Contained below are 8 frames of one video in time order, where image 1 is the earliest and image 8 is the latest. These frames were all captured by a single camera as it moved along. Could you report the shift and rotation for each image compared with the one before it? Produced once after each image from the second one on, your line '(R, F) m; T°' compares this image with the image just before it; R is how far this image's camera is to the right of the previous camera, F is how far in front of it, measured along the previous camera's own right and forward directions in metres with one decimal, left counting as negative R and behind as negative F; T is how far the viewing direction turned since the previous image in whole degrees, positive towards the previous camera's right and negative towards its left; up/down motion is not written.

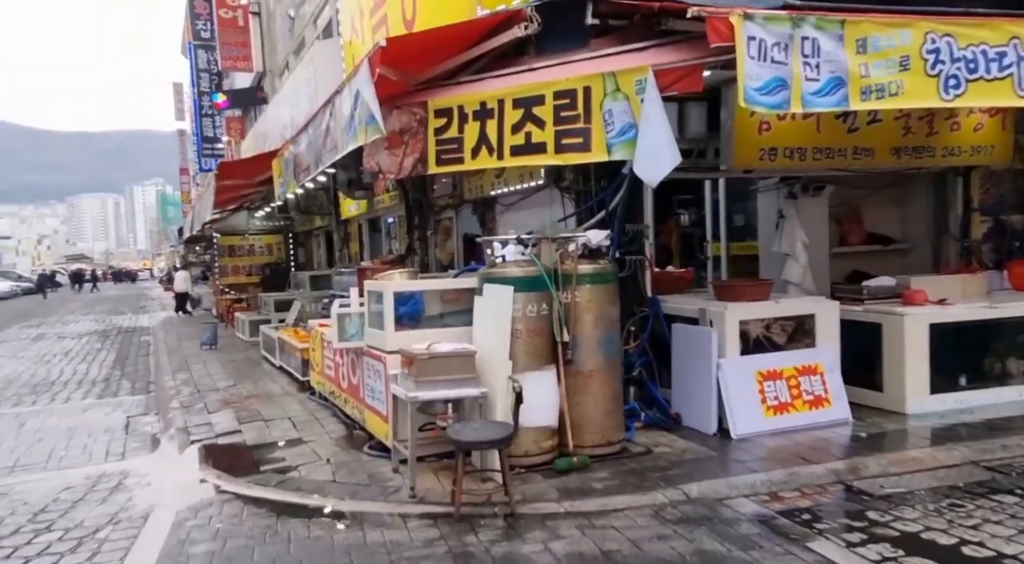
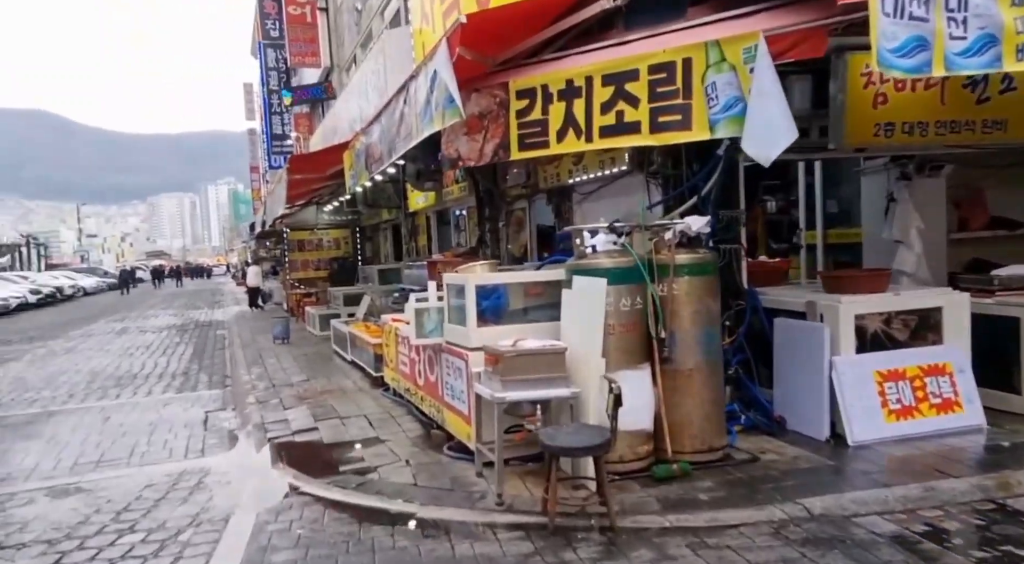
(-0.2, +0.4) m; -5°
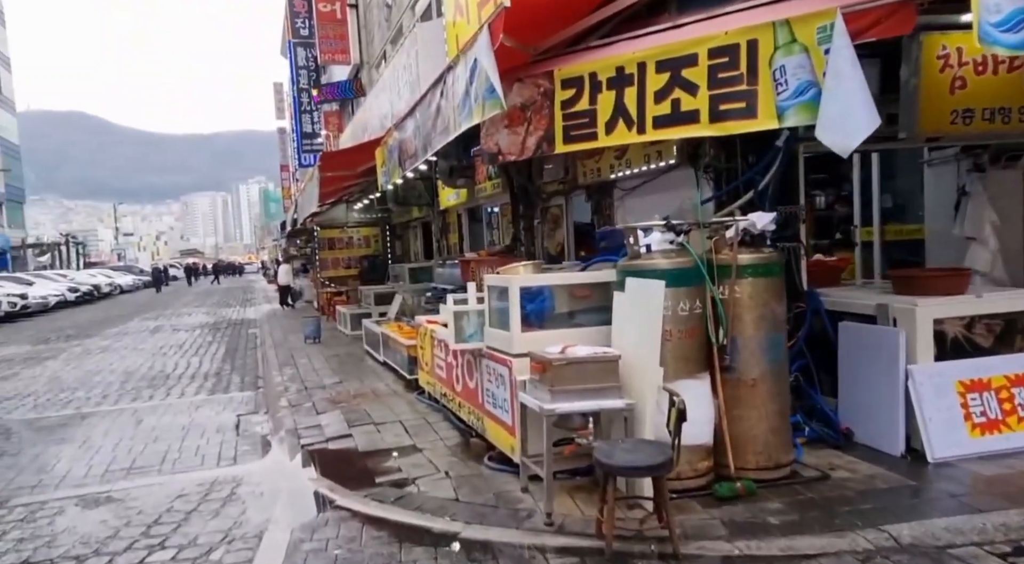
(-0.1, +0.3) m; -2°
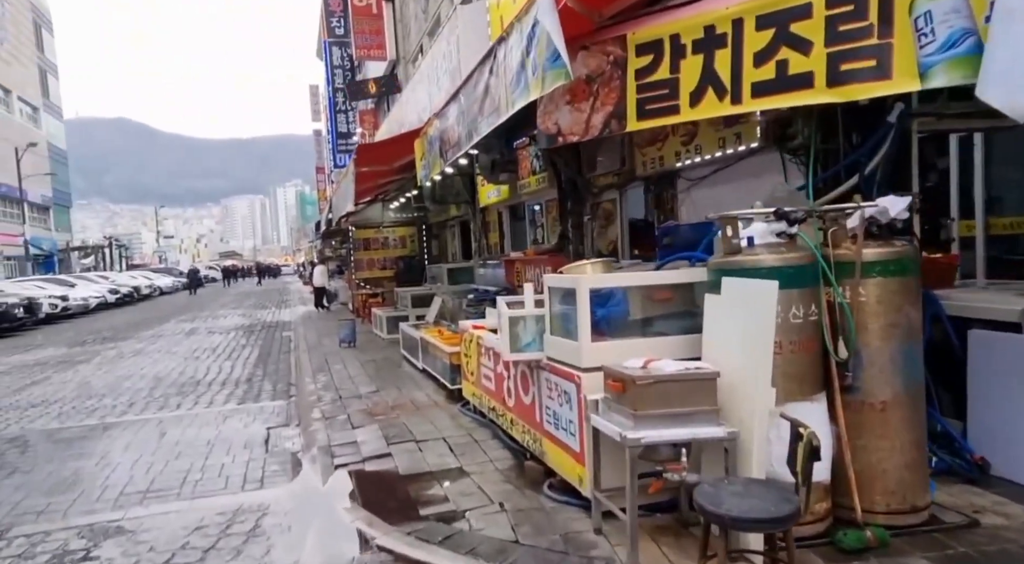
(-0.2, +0.7) m; -3°
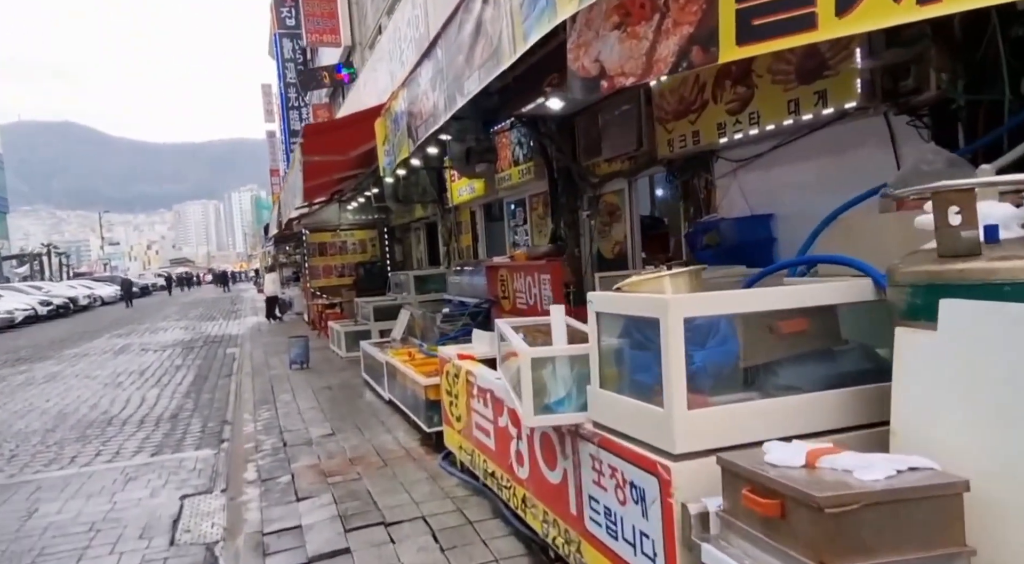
(-0.2, +1.7) m; +3°
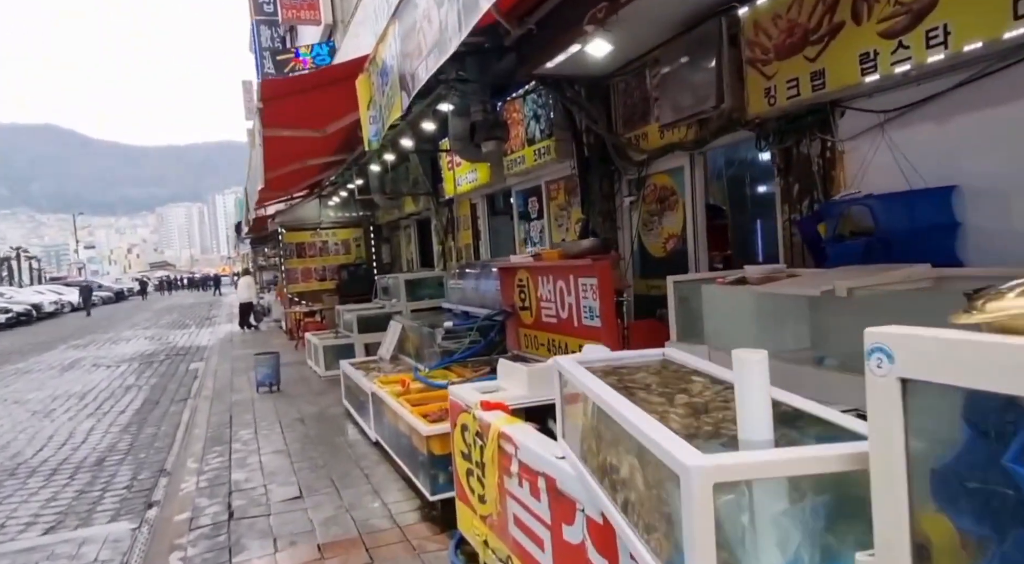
(-0.3, +1.8) m; +1°
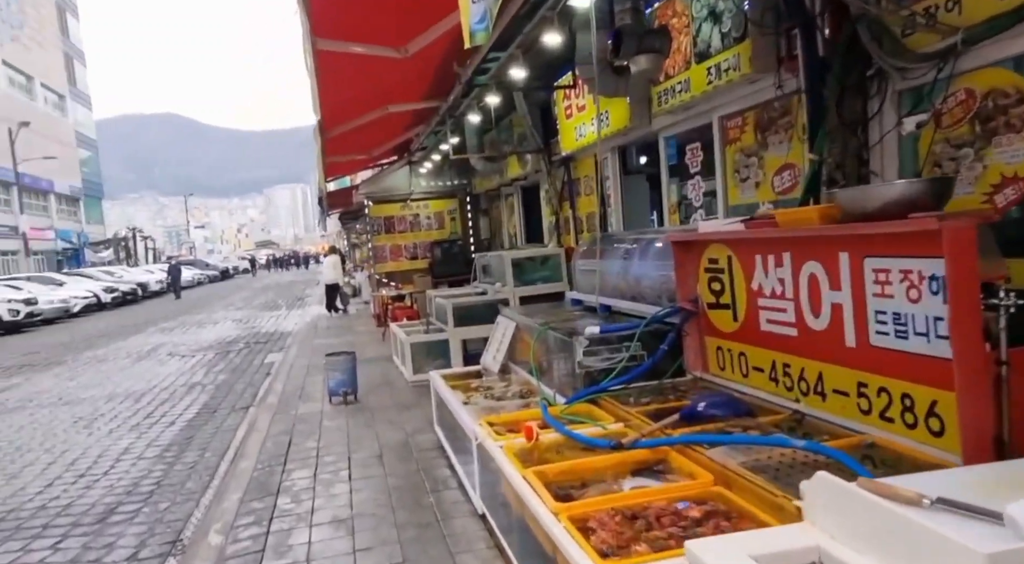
(-0.5, +2.4) m; -7°
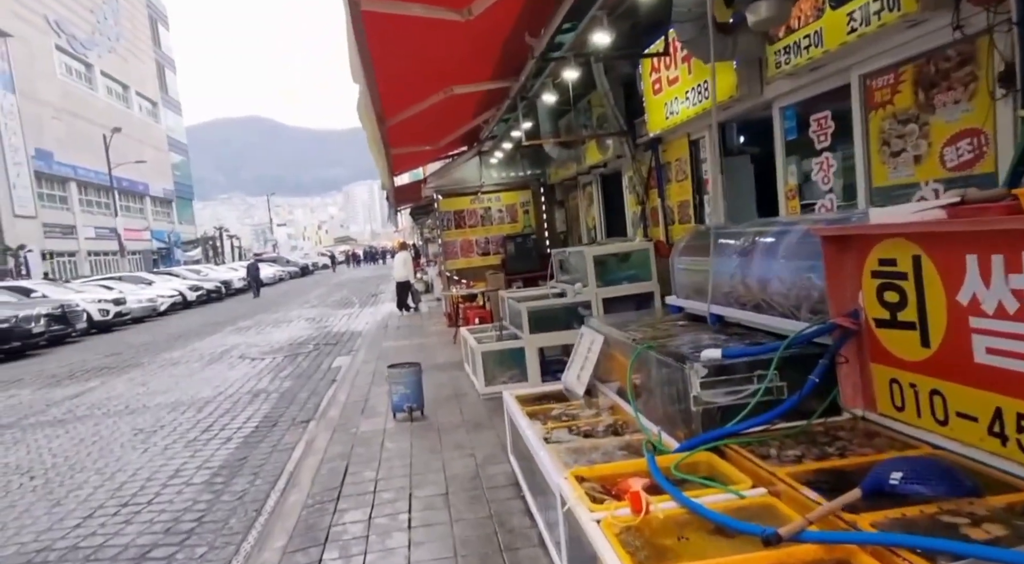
(-0.1, +1.0) m; -6°
